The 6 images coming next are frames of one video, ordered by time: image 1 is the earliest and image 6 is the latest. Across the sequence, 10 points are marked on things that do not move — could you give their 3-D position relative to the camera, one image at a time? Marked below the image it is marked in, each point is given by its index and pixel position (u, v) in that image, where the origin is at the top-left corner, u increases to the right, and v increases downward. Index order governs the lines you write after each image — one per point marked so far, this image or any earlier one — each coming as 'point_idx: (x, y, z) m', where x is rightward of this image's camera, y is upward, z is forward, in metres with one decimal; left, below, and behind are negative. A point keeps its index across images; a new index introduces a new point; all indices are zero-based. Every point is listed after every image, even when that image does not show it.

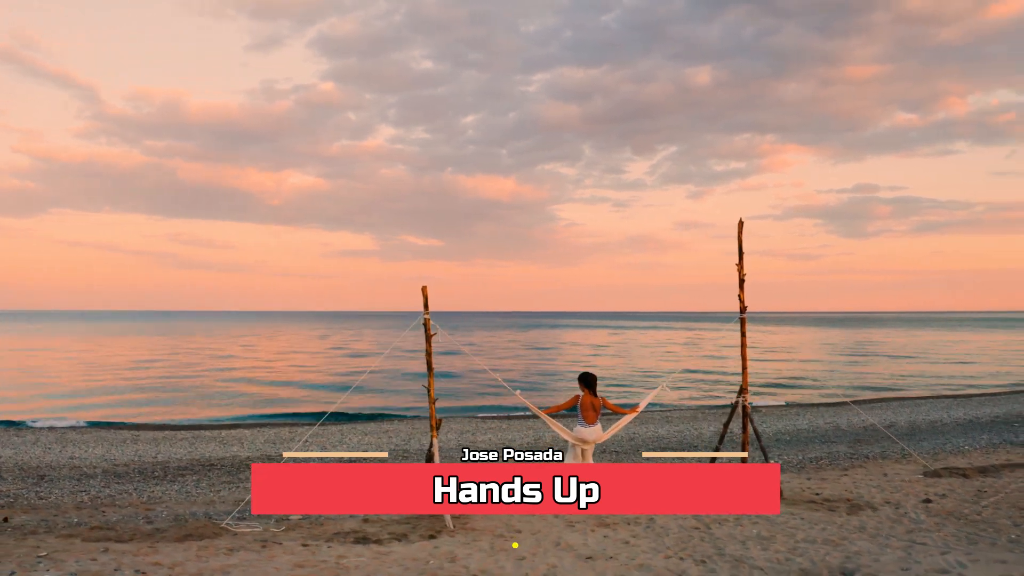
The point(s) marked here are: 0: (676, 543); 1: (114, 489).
0: (+1.8, -2.6, +6.4) m
1: (-6.8, -3.5, +10.7) m
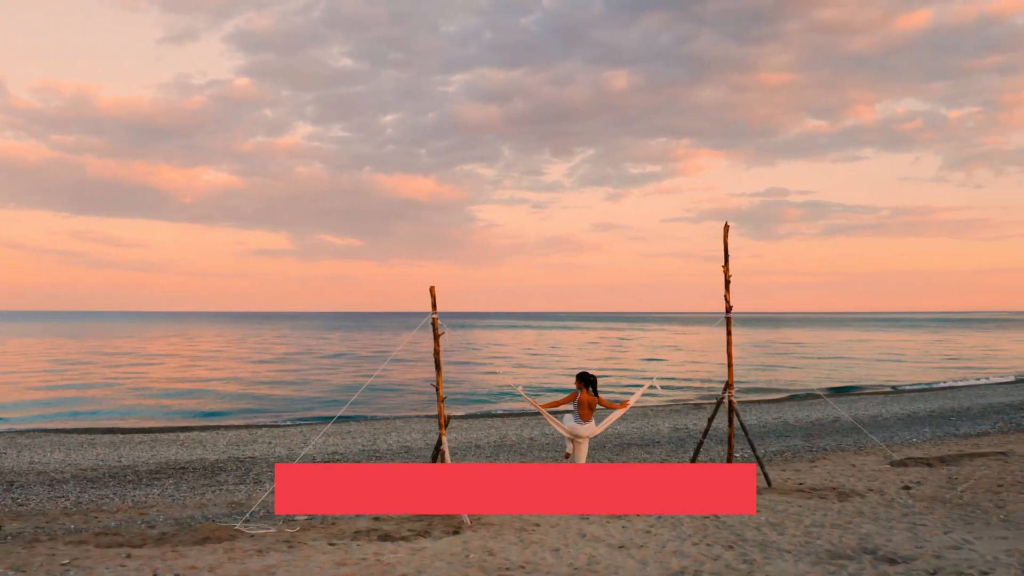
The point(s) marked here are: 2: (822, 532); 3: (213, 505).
0: (+2.0, -2.6, +6.7) m
1: (-6.9, -3.5, +10.2) m
2: (+3.2, -2.5, +6.3) m
3: (-4.7, -3.4, +9.7) m
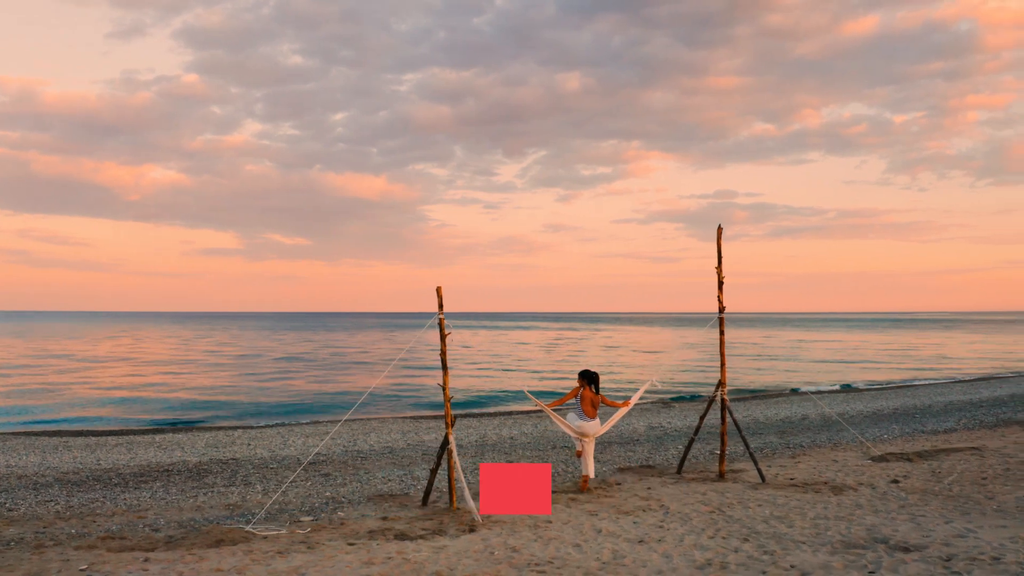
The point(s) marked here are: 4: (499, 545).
0: (+2.2, -2.6, +6.9) m
1: (-6.9, -3.4, +10.0) m
2: (+3.4, -2.5, +6.6) m
3: (-4.6, -3.4, +9.6) m
4: (-0.1, -2.6, +6.2) m
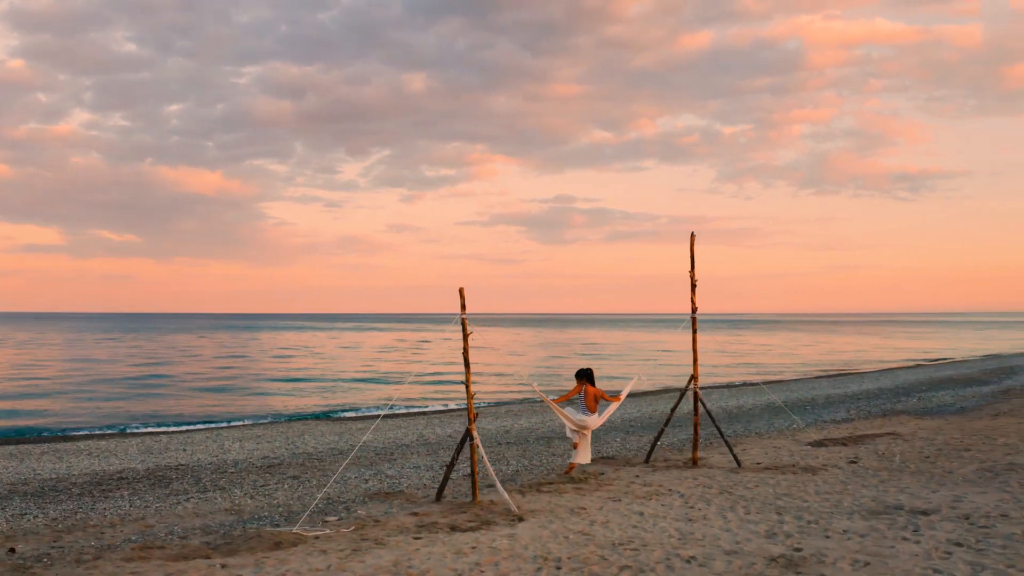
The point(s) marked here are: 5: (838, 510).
0: (+2.7, -2.7, +7.6) m
1: (-6.7, -3.3, +9.2) m
2: (+4.0, -2.6, +7.5) m
3: (-4.5, -3.3, +9.1) m
4: (+0.6, -2.6, +6.6) m
5: (+3.5, -2.4, +6.7) m
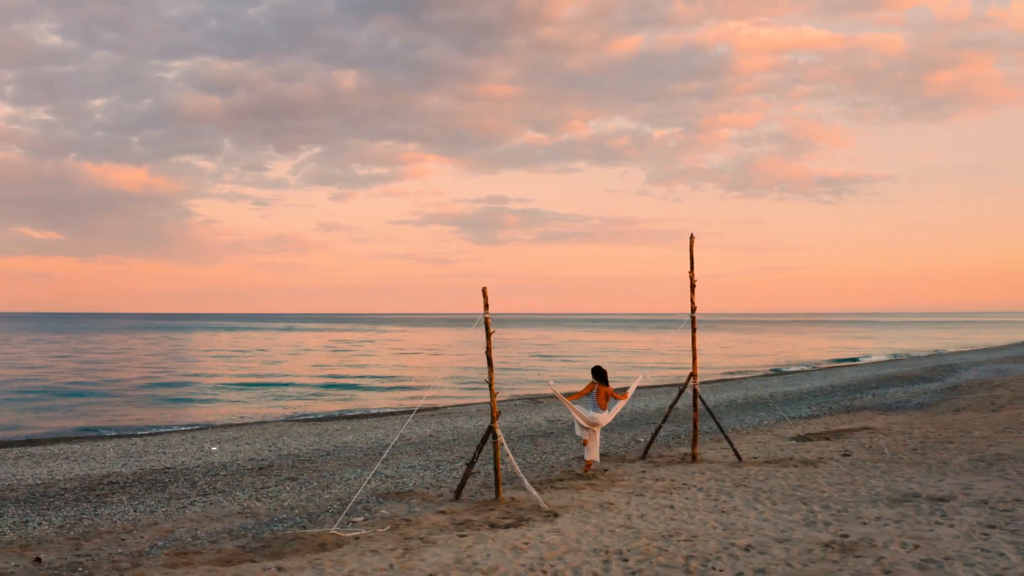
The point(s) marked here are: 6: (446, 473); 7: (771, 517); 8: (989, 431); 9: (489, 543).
0: (+3.1, -2.7, +8.0) m
1: (-6.4, -3.3, +8.9) m
2: (+4.4, -2.6, +7.9) m
3: (-4.2, -3.3, +9.0) m
4: (+1.0, -2.6, +6.7) m
5: (+4.0, -2.4, +7.1) m
6: (-1.4, -4.0, +13.1) m
7: (+2.8, -2.4, +6.6) m
8: (+10.1, -3.0, +13.1) m
9: (-0.2, -2.5, +6.1) m
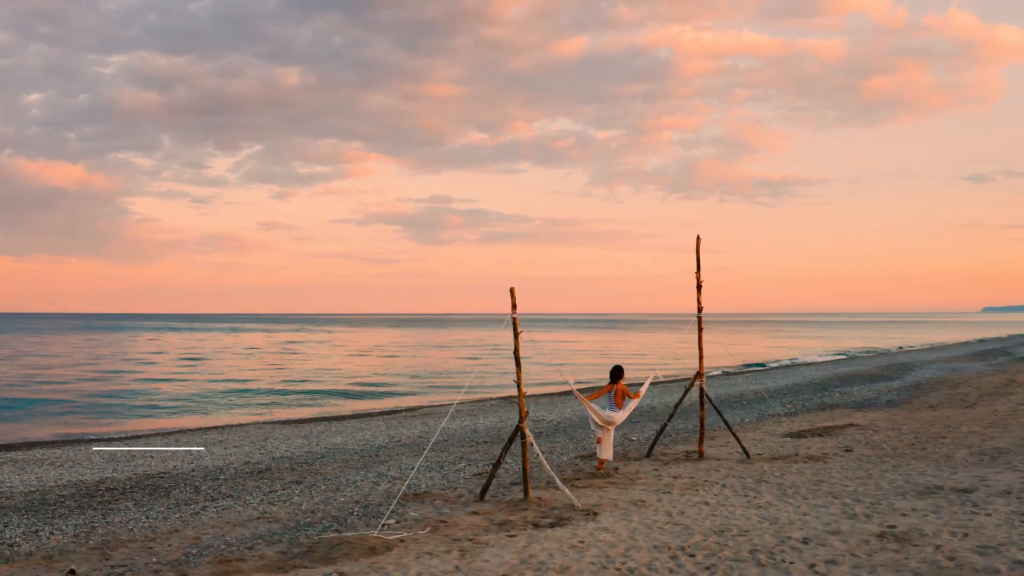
0: (+3.5, -2.7, +8.2) m
1: (-6.0, -3.3, +8.6) m
2: (+4.8, -2.6, +8.3) m
3: (-3.8, -3.3, +8.8) m
4: (+1.5, -2.6, +6.9) m
5: (+4.5, -2.5, +7.4) m
6: (-1.2, -4.0, +13.1) m
7: (+3.3, -2.5, +6.8) m
8: (+10.3, -3.1, +13.7) m
9: (+0.3, -2.5, +6.1) m
